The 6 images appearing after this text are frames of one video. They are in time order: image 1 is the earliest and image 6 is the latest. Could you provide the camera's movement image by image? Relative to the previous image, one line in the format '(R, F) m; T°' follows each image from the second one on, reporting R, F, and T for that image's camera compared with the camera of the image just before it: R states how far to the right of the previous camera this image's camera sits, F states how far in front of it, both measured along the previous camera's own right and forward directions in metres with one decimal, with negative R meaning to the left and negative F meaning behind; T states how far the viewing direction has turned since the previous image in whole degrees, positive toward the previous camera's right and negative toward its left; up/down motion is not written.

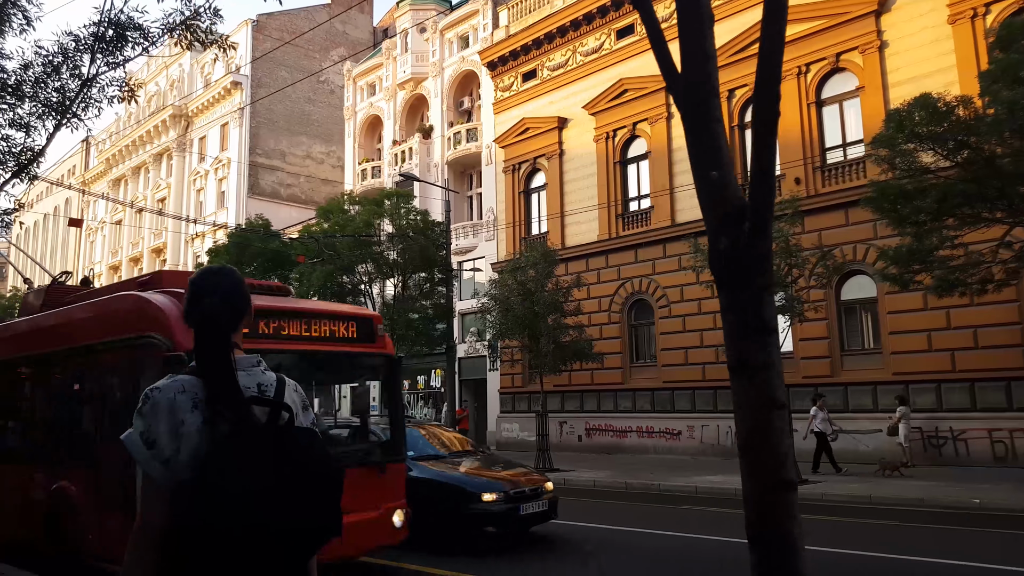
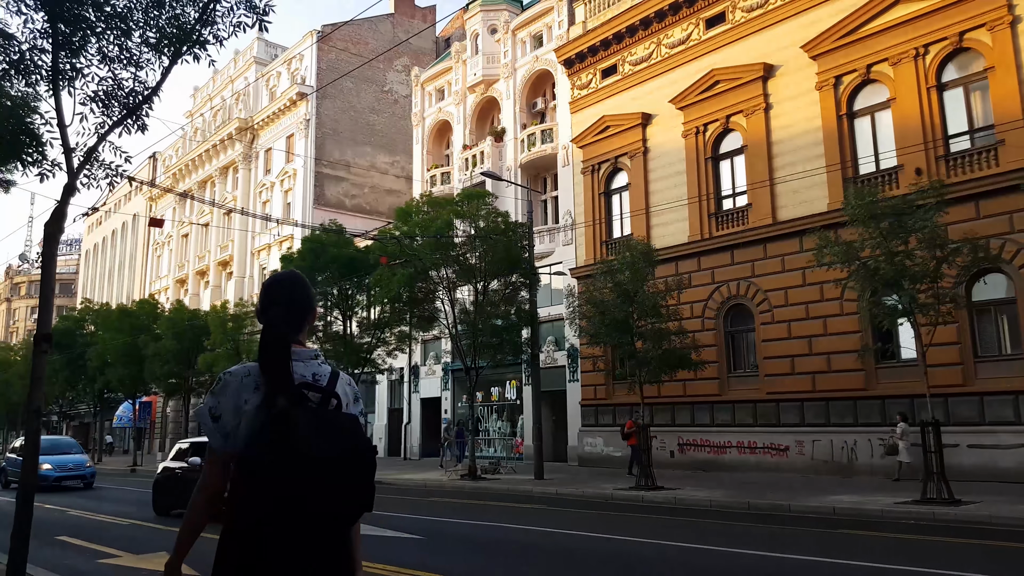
(-1.1, +1.3) m; -4°
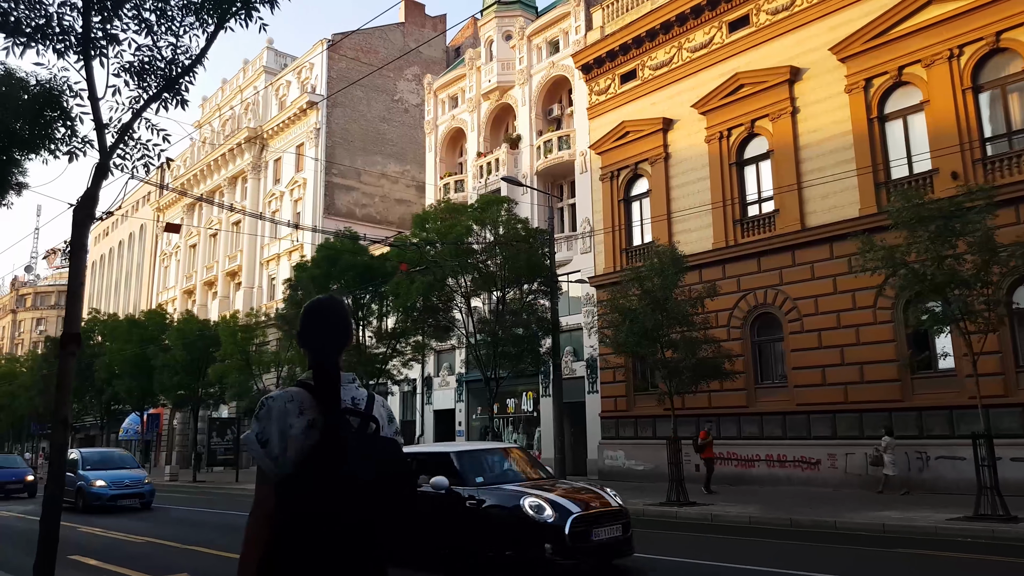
(-0.5, +0.6) m; 0°
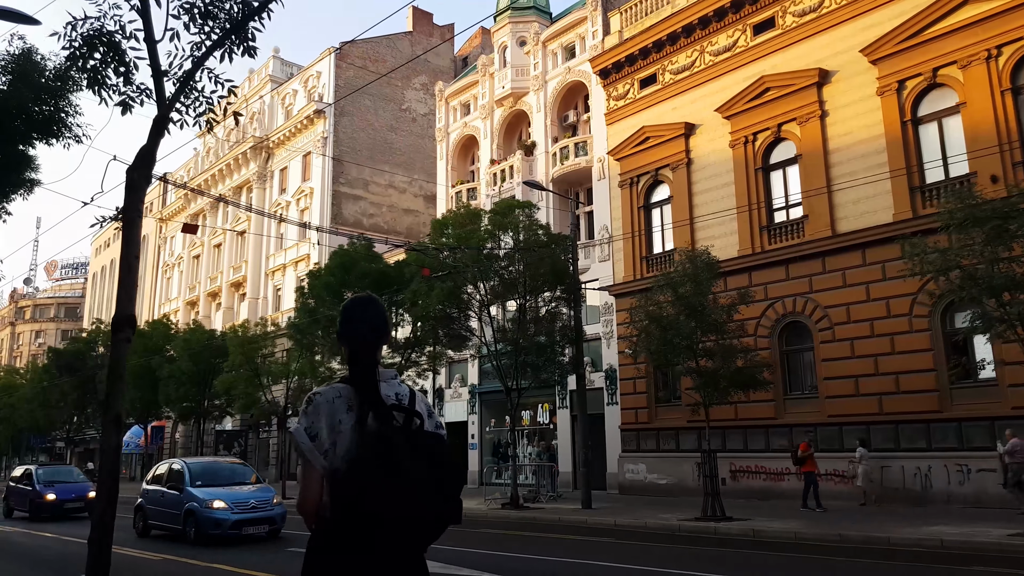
(-0.6, +0.6) m; 0°
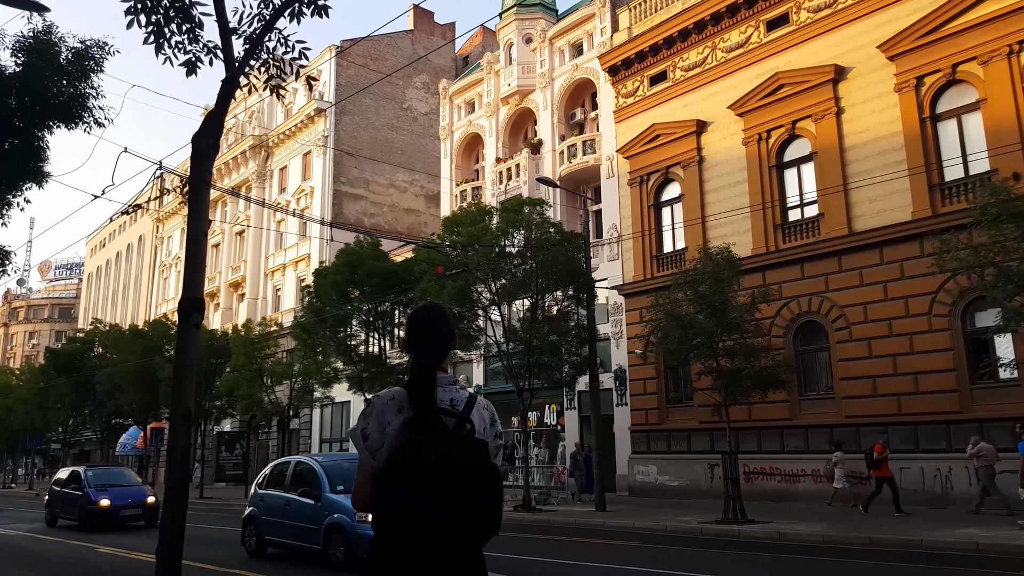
(-0.5, +0.3) m; 0°
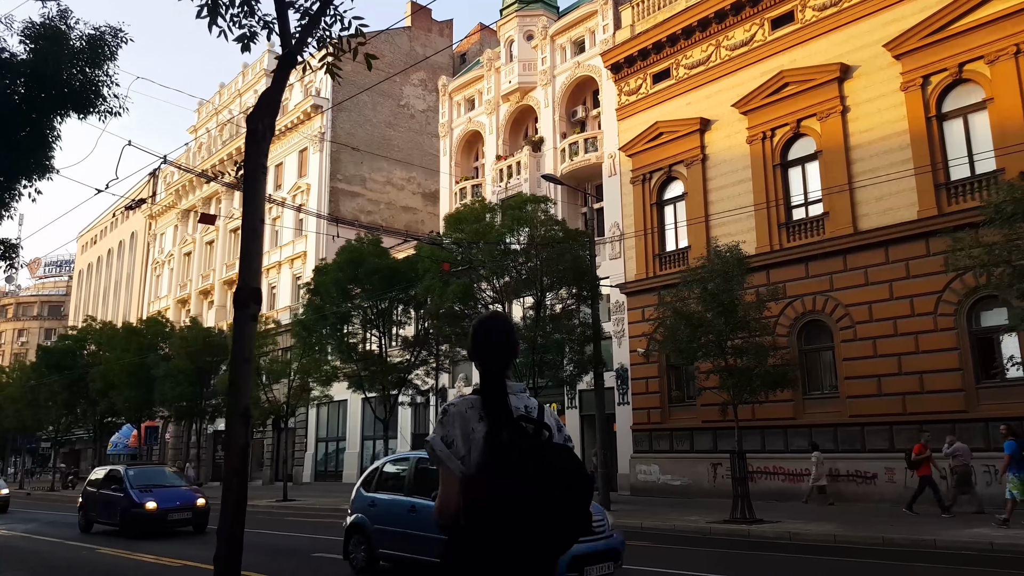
(-0.3, +0.2) m; +1°
